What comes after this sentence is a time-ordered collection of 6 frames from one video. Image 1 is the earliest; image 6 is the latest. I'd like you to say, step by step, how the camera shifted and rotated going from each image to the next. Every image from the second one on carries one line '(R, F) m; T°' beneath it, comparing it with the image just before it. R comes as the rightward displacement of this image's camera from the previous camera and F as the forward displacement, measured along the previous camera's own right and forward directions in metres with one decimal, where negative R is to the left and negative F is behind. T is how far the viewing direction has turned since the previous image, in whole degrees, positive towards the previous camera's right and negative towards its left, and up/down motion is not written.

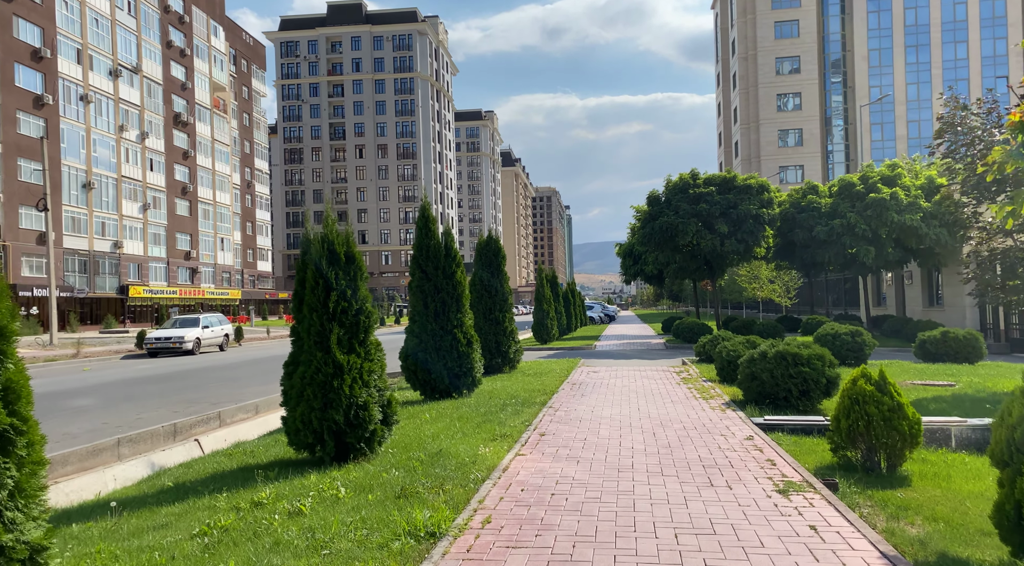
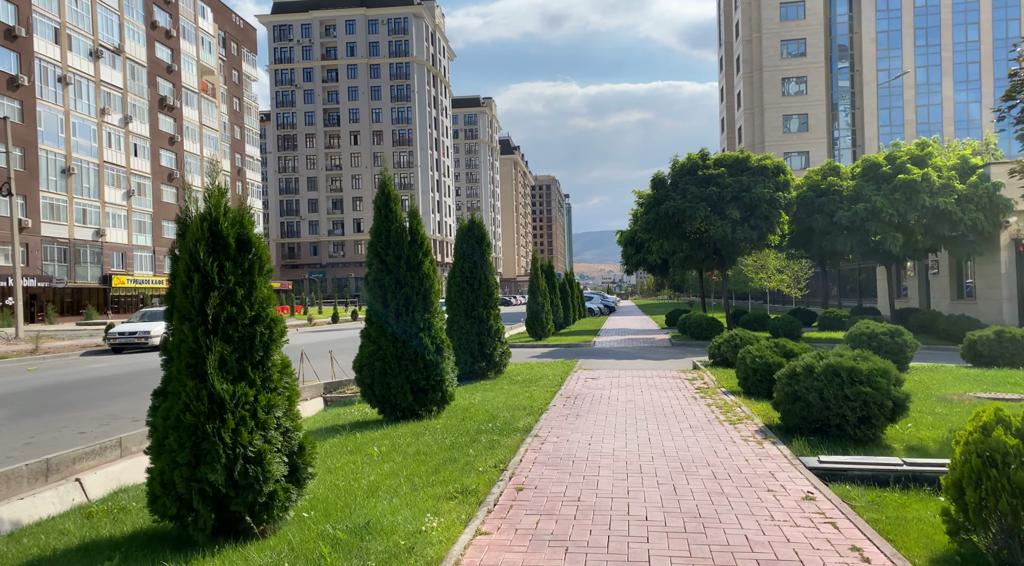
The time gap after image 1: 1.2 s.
(+0.2, +2.2) m; 0°
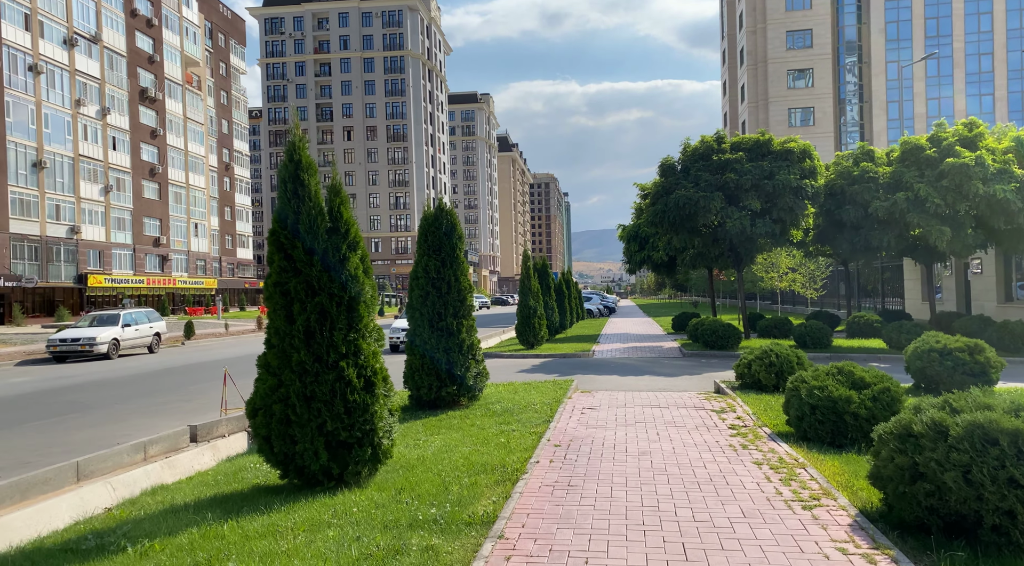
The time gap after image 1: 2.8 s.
(+0.3, +2.8) m; 0°
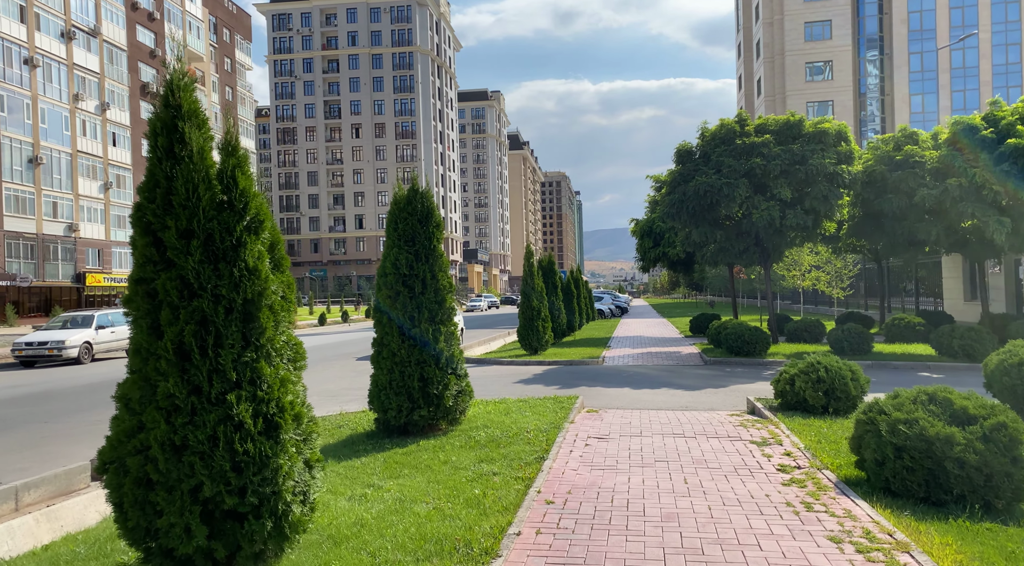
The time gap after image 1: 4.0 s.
(+0.3, +2.0) m; -1°
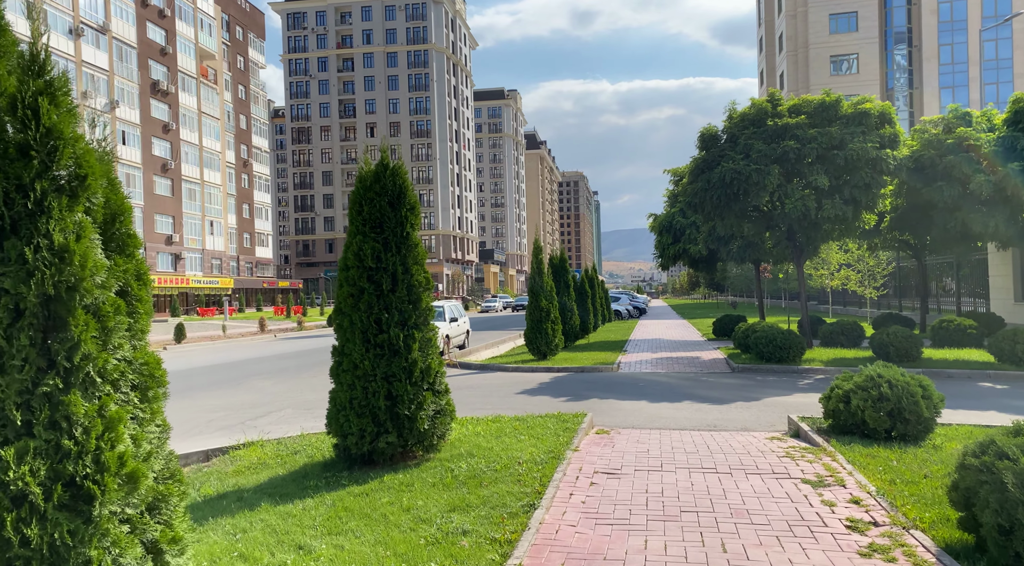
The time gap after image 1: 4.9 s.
(+0.3, +1.6) m; -1°
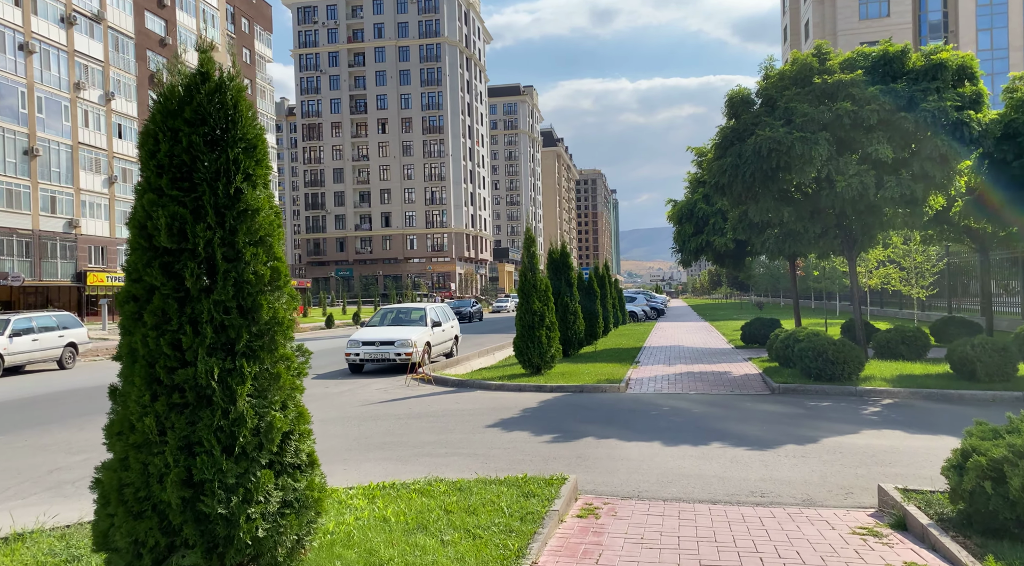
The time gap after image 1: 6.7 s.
(+0.6, +3.1) m; -1°
